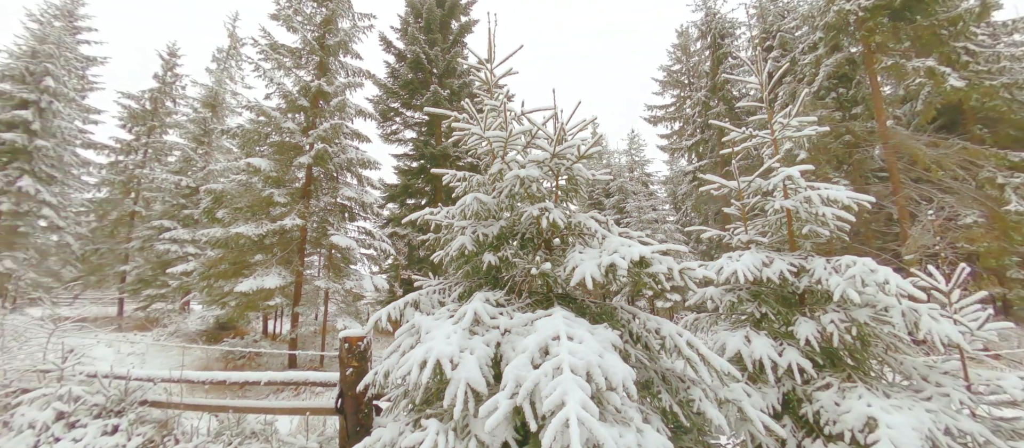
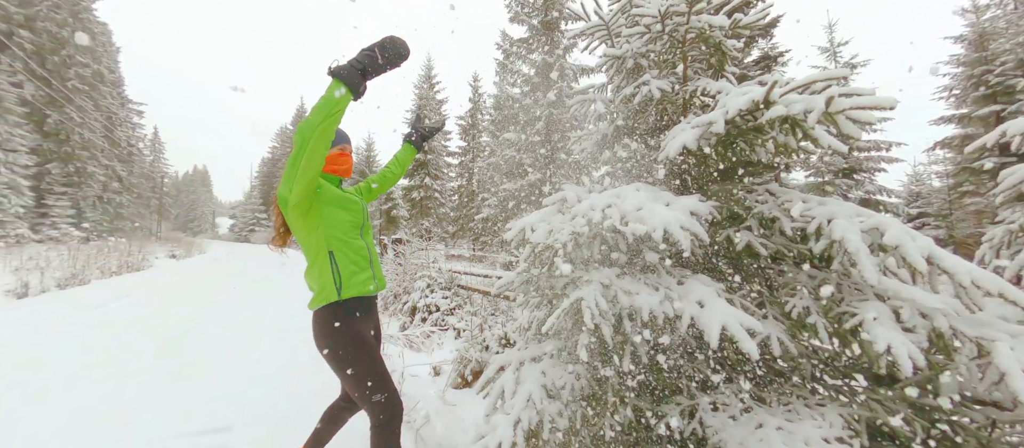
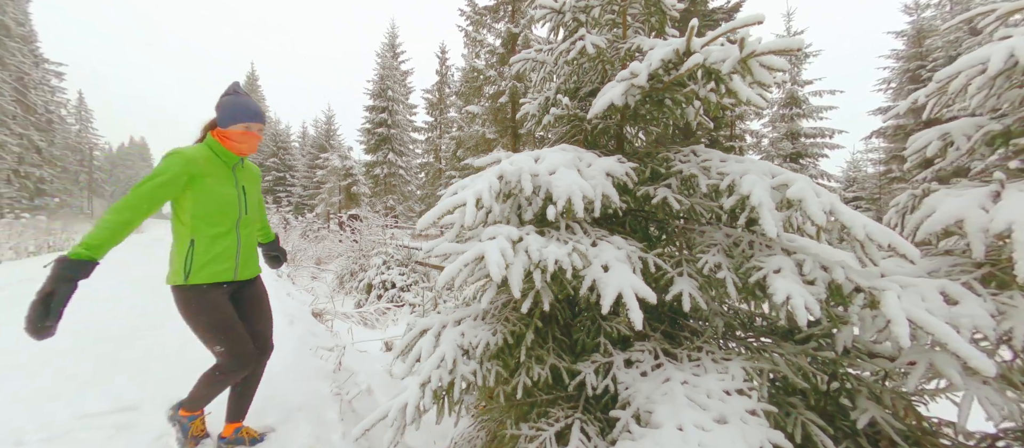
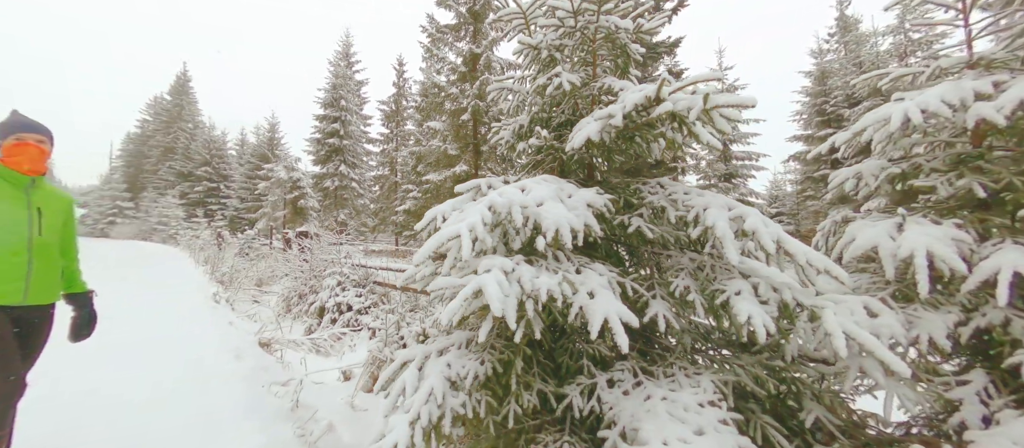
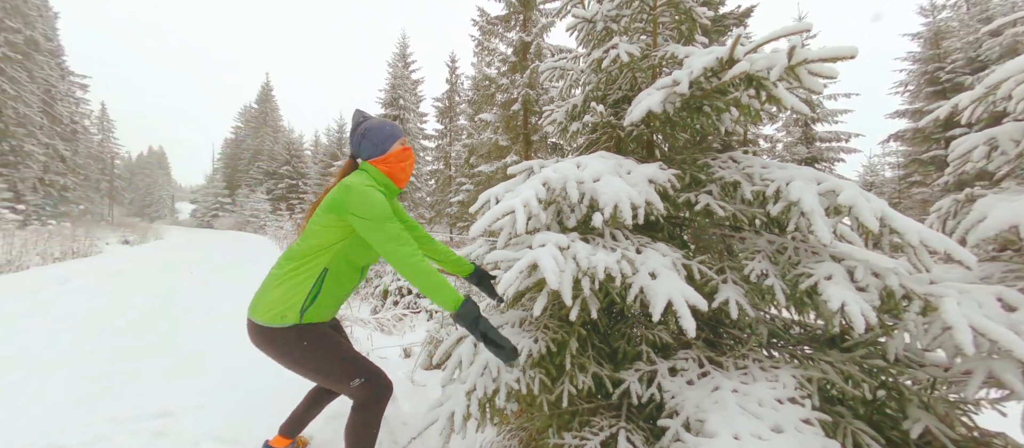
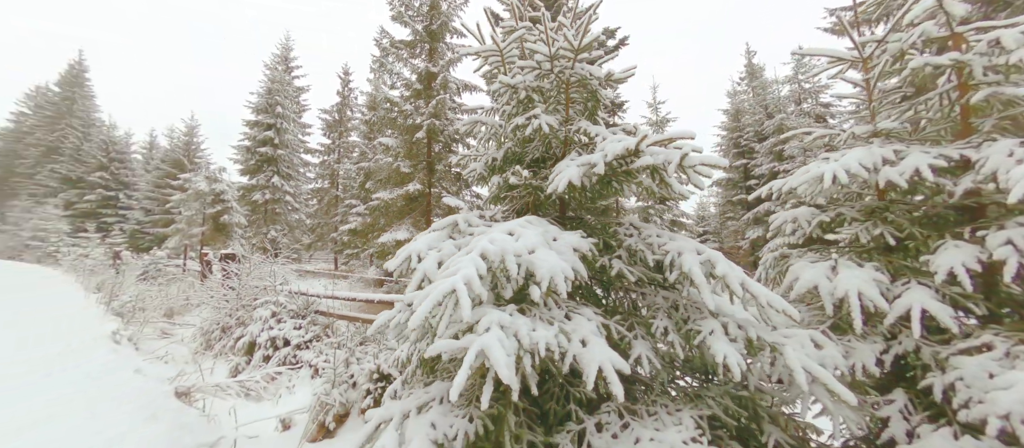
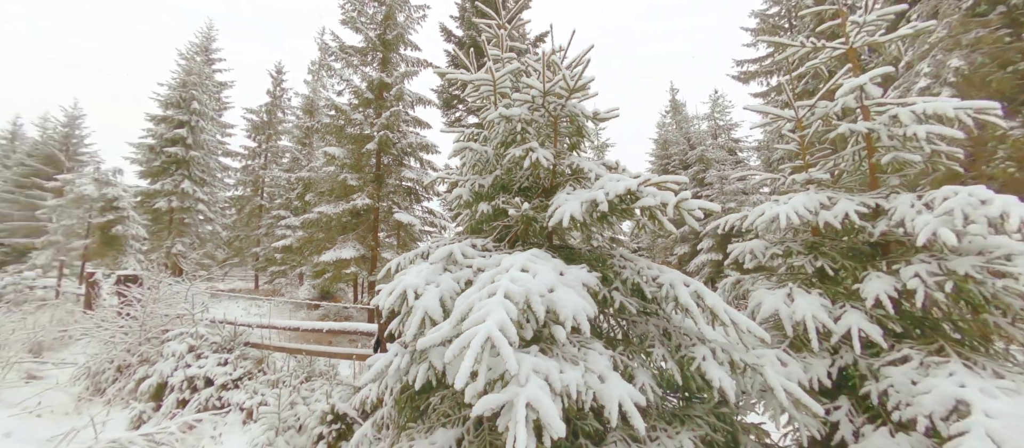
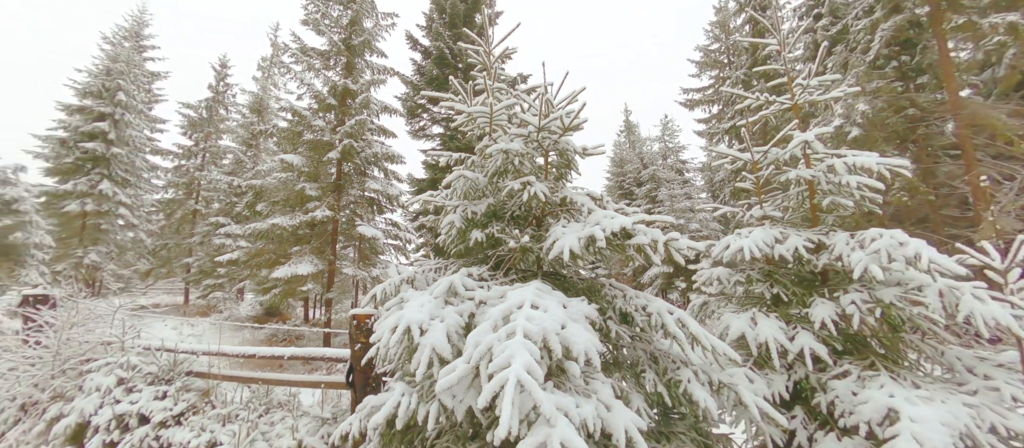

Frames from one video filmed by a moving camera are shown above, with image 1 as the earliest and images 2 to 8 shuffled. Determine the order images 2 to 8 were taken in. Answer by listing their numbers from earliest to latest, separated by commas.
8, 7, 6, 4, 3, 5, 2
